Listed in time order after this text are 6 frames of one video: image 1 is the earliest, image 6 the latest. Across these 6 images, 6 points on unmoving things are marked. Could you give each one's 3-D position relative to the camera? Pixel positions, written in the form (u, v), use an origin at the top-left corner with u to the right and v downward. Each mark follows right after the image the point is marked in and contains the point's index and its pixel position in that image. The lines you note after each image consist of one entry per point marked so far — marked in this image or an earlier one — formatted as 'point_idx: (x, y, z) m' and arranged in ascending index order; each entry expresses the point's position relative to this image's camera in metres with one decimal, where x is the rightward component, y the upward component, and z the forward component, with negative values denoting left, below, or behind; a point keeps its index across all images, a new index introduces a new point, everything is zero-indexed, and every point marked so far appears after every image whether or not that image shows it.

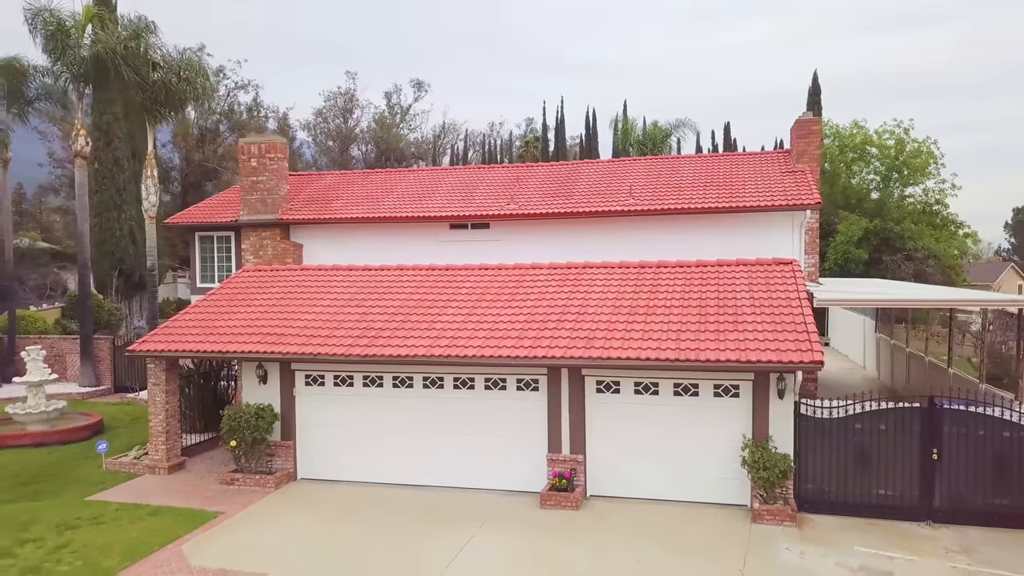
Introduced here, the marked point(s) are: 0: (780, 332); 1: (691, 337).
0: (+3.9, -0.6, +9.9) m
1: (+2.6, -0.7, +10.1) m
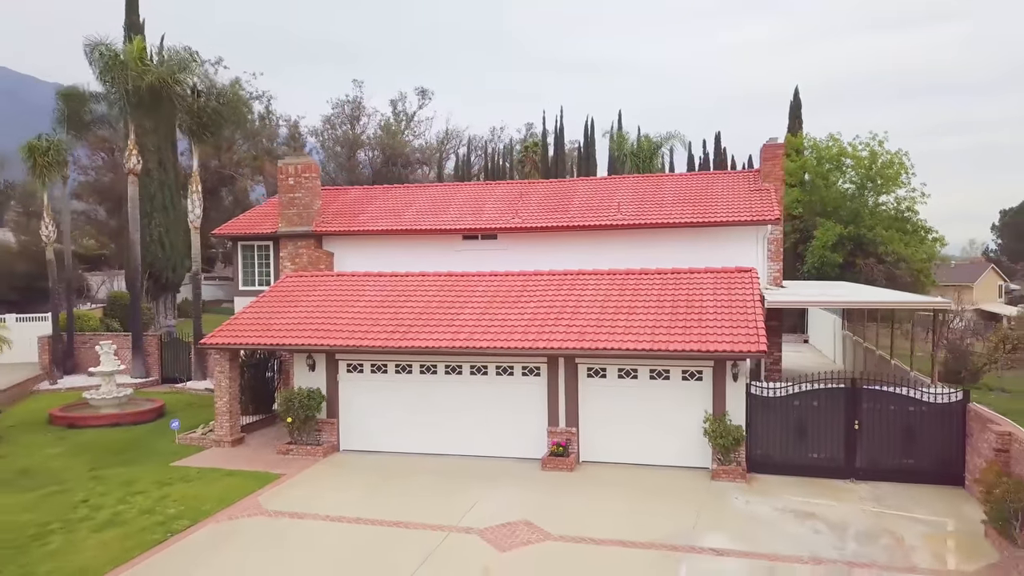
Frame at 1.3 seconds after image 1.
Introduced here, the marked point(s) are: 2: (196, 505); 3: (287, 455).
0: (+4.0, -0.7, +12.3) m
1: (+2.7, -0.8, +12.5) m
2: (-5.1, -3.5, +11.2) m
3: (-4.5, -3.3, +13.9) m
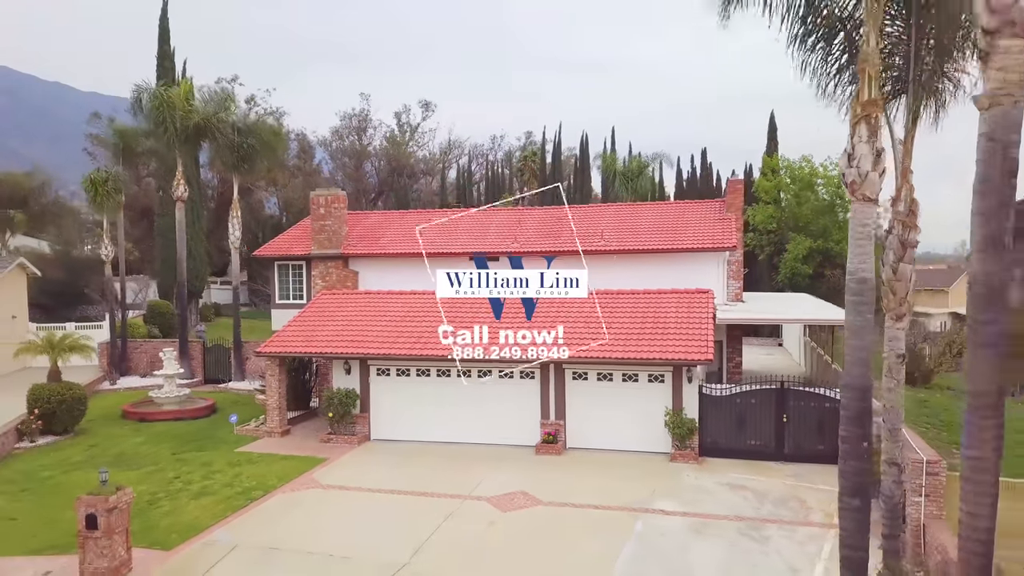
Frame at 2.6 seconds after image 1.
0: (+4.0, -1.2, +15.4) m
1: (+2.7, -1.2, +15.6) m
2: (-5.1, -4.0, +14.3) m
3: (-4.5, -3.8, +16.9) m
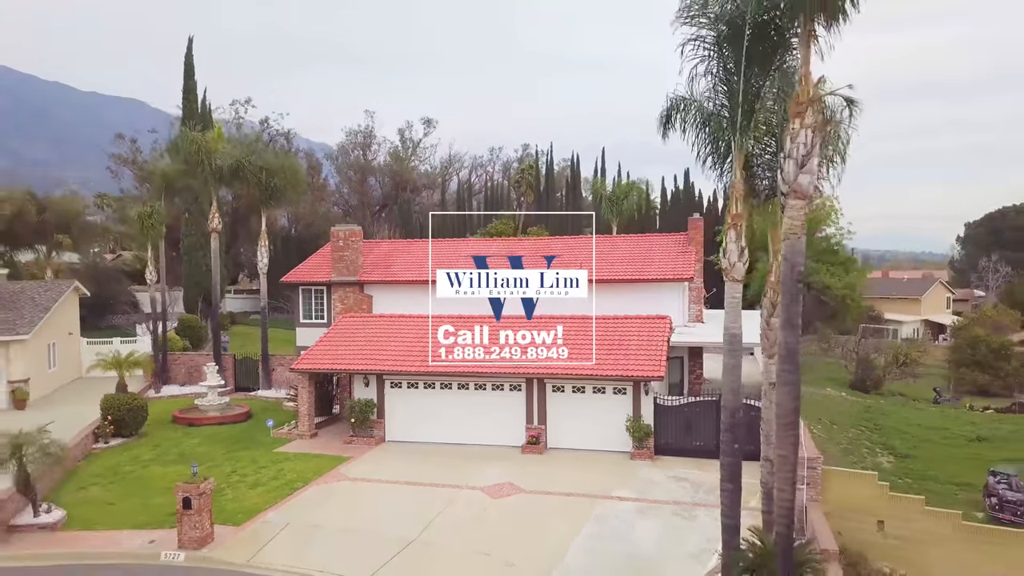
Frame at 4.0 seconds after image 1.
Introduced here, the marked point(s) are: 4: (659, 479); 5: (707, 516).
0: (+3.7, -2.0, +18.8) m
1: (+2.5, -2.1, +19.0) m
2: (-5.4, -4.8, +17.8) m
3: (-4.8, -4.6, +20.4) m
4: (+3.6, -4.7, +17.0) m
5: (+4.2, -4.9, +14.8) m
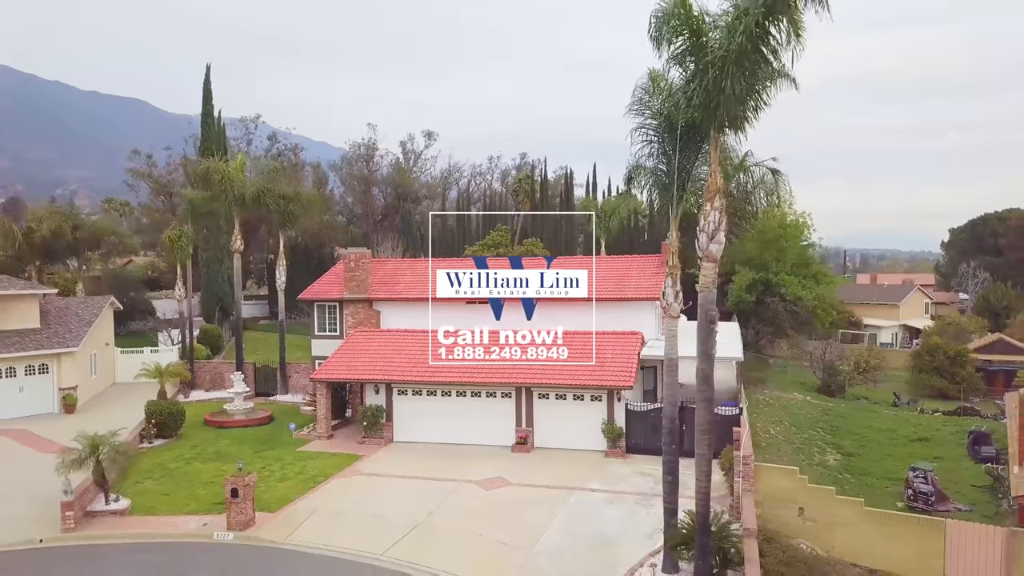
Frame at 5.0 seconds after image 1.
0: (+3.4, -2.7, +21.8) m
1: (+2.2, -2.7, +22.0) m
2: (-5.7, -5.5, +20.7) m
3: (-5.1, -5.3, +23.4) m
4: (+3.3, -5.4, +20.0) m
5: (+3.9, -5.6, +17.8) m
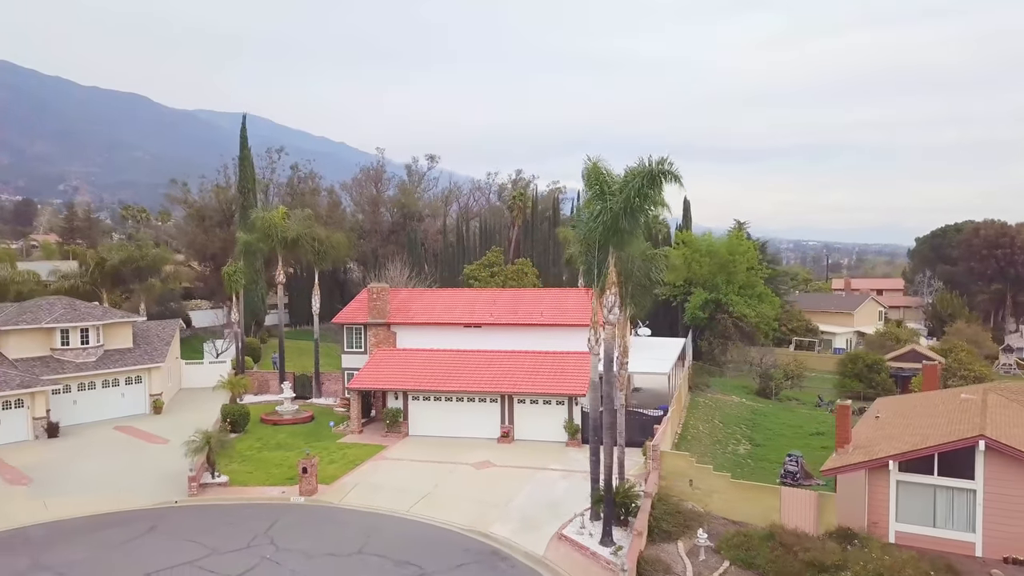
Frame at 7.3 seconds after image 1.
0: (+2.8, -4.1, +29.4) m
1: (+1.6, -4.2, +29.6) m
2: (-6.3, -6.9, +28.3) m
3: (-5.7, -6.7, +31.0) m
4: (+2.7, -6.8, +27.6) m
5: (+3.3, -7.0, +25.4) m
